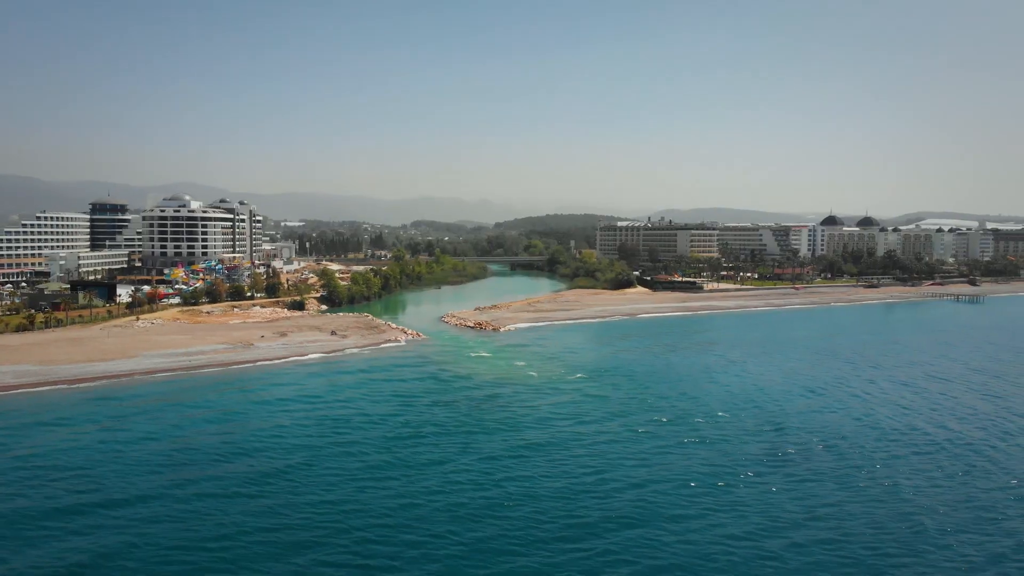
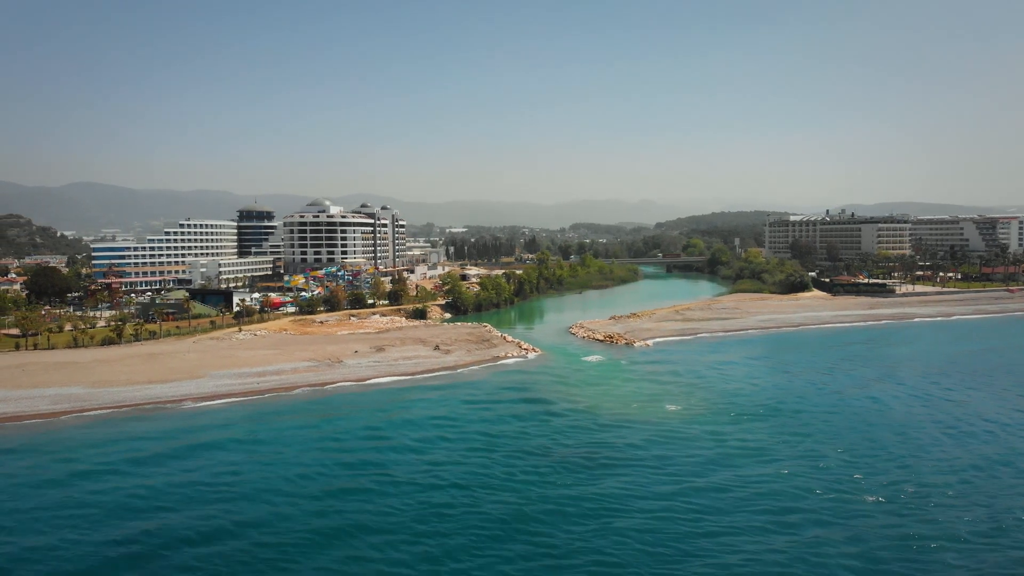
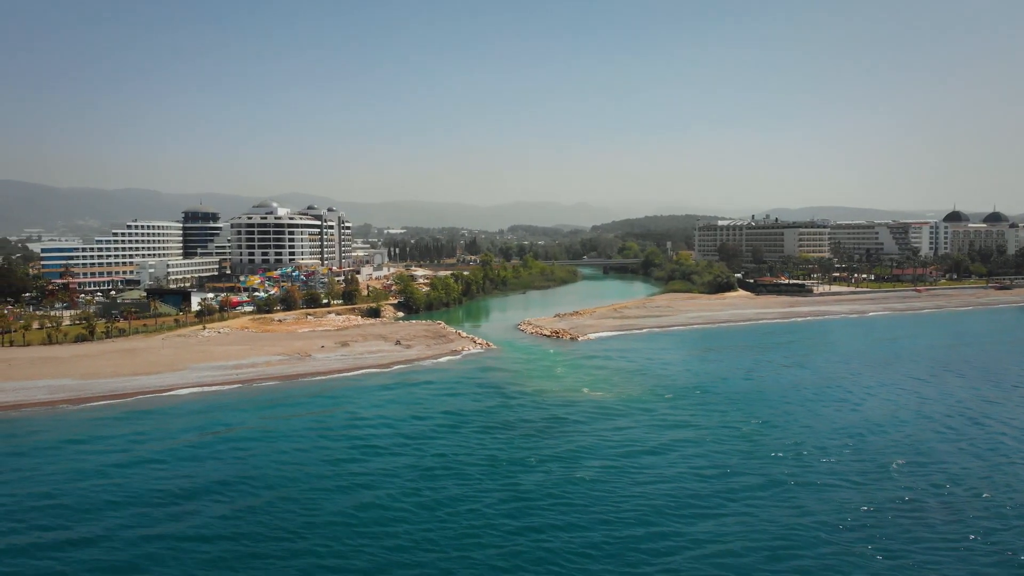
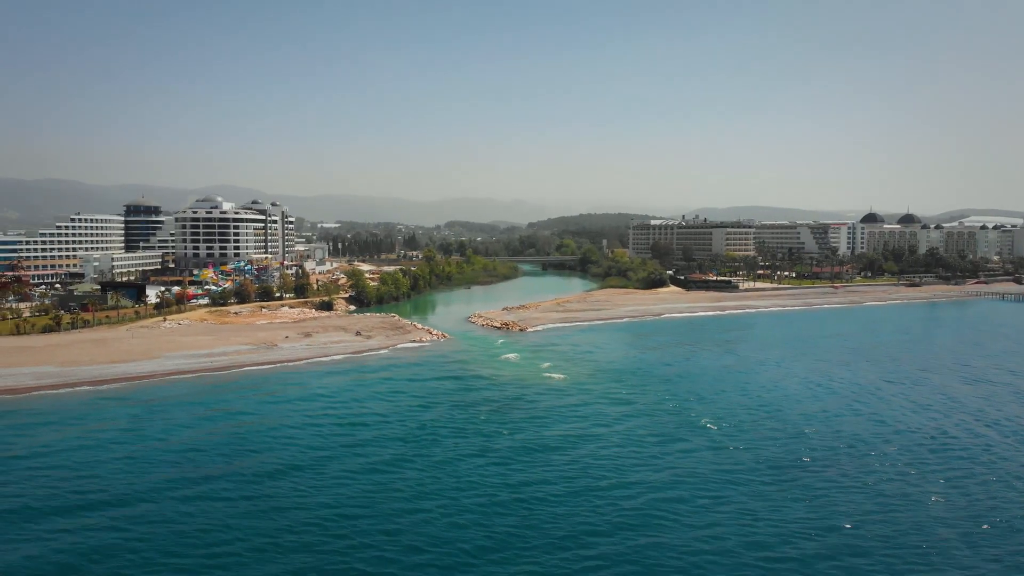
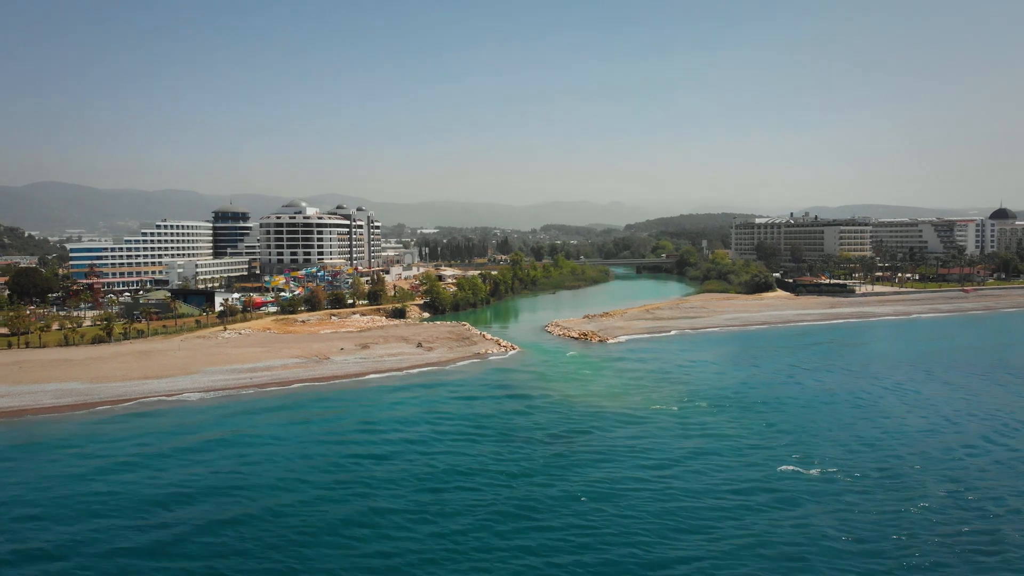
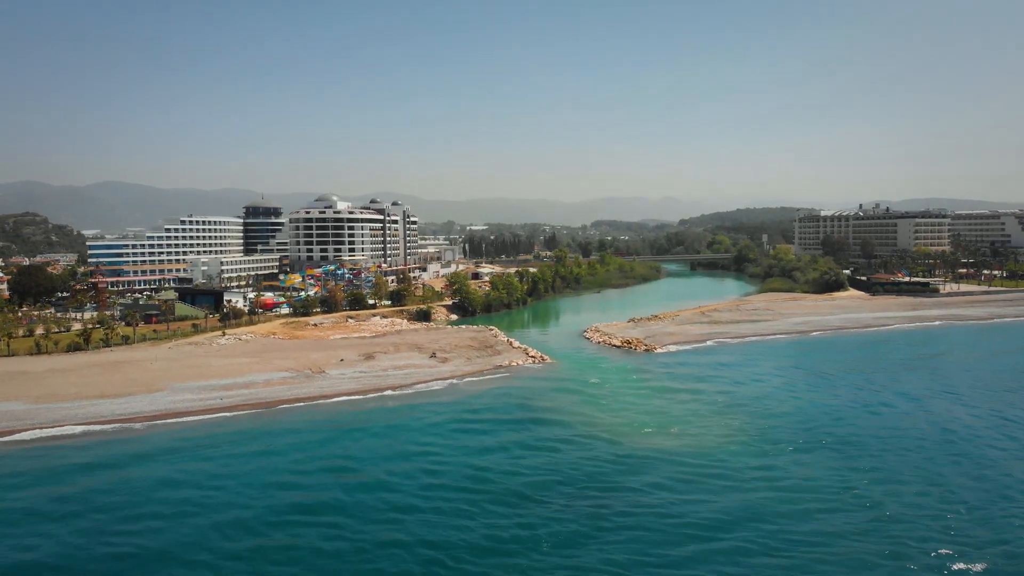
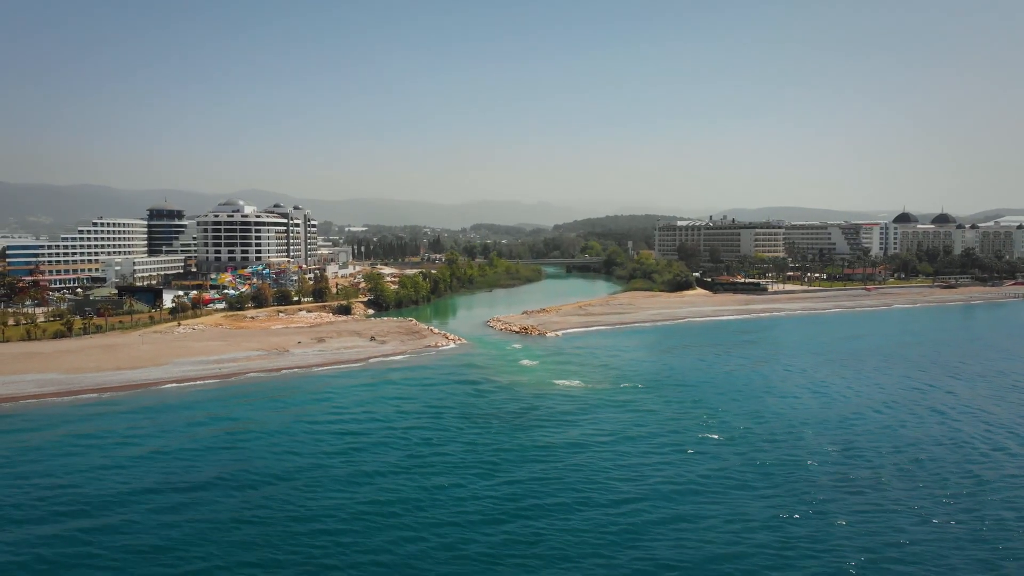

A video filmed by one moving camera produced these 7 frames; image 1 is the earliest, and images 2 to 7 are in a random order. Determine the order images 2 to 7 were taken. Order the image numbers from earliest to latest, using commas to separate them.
4, 7, 3, 5, 2, 6
